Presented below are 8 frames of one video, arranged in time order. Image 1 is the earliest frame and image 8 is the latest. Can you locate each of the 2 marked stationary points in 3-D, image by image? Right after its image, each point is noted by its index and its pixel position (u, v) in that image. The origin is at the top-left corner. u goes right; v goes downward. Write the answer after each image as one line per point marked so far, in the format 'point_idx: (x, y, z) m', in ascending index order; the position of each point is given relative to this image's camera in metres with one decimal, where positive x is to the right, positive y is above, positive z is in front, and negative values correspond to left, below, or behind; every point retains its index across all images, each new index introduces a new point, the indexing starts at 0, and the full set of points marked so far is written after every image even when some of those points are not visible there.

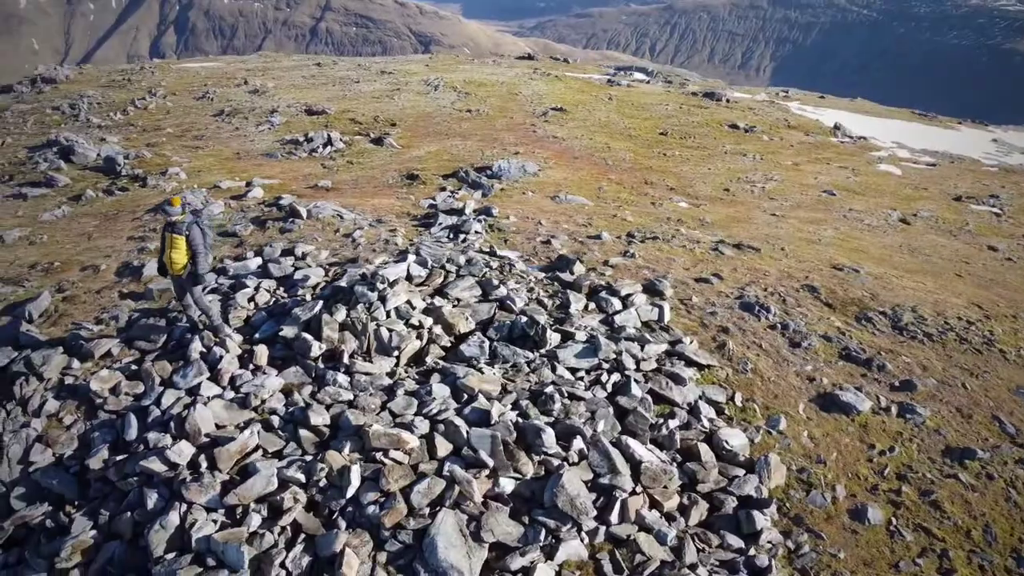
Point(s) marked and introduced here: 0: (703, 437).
0: (+3.3, -2.6, +14.2) m
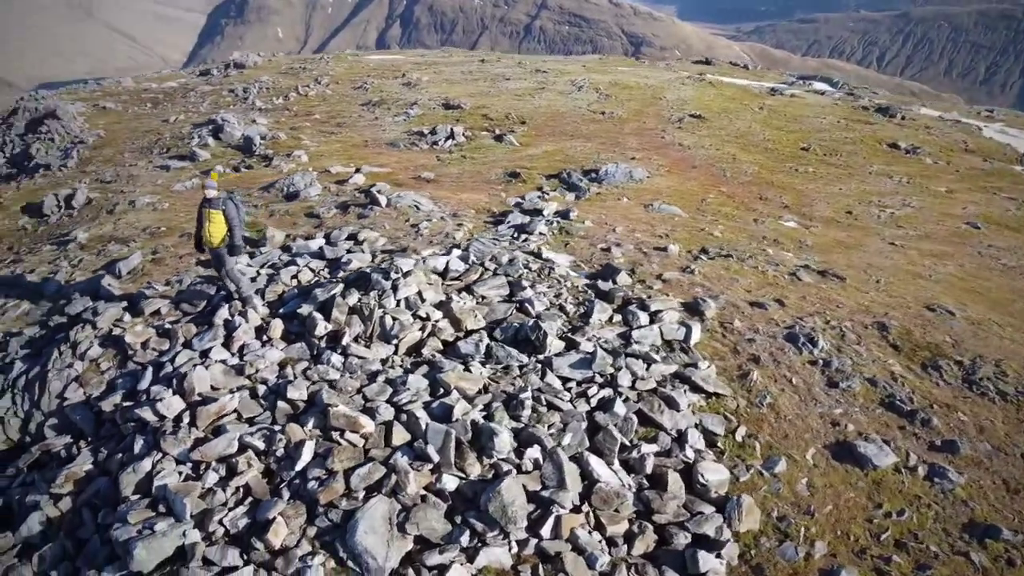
0: (+2.8, -3.0, +13.4) m
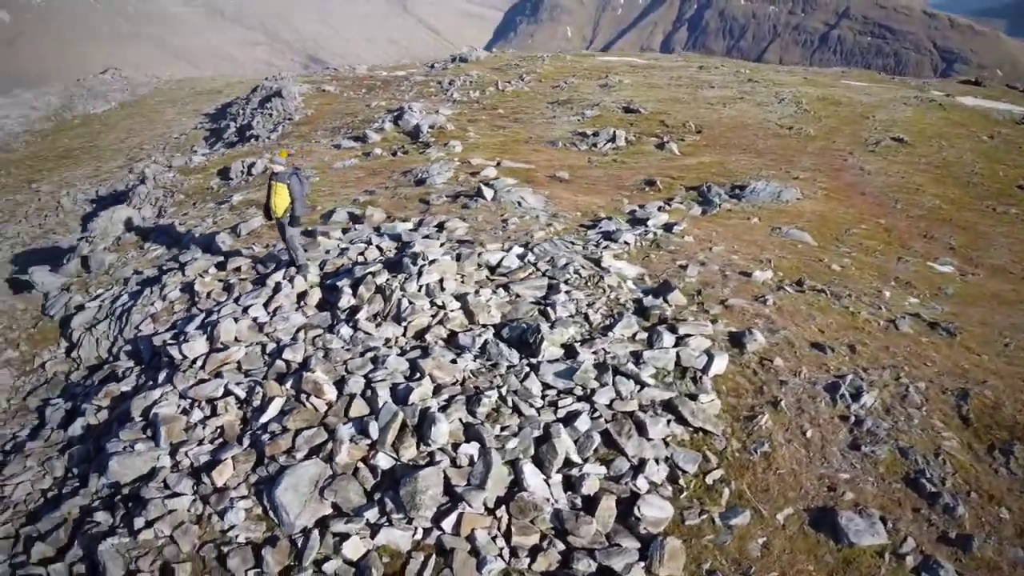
0: (+1.7, -3.3, +12.8) m
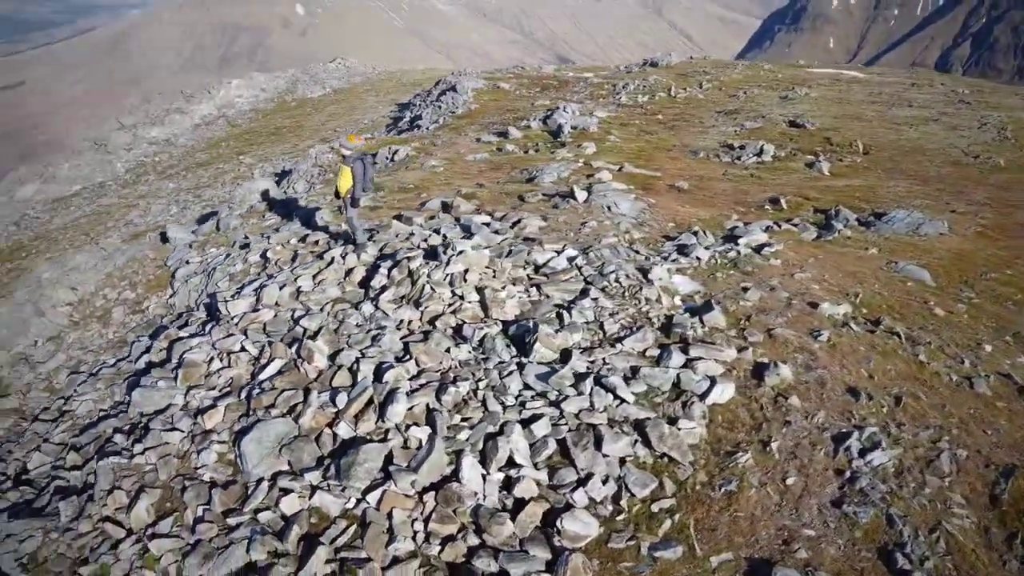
0: (+0.7, -3.4, +12.6) m
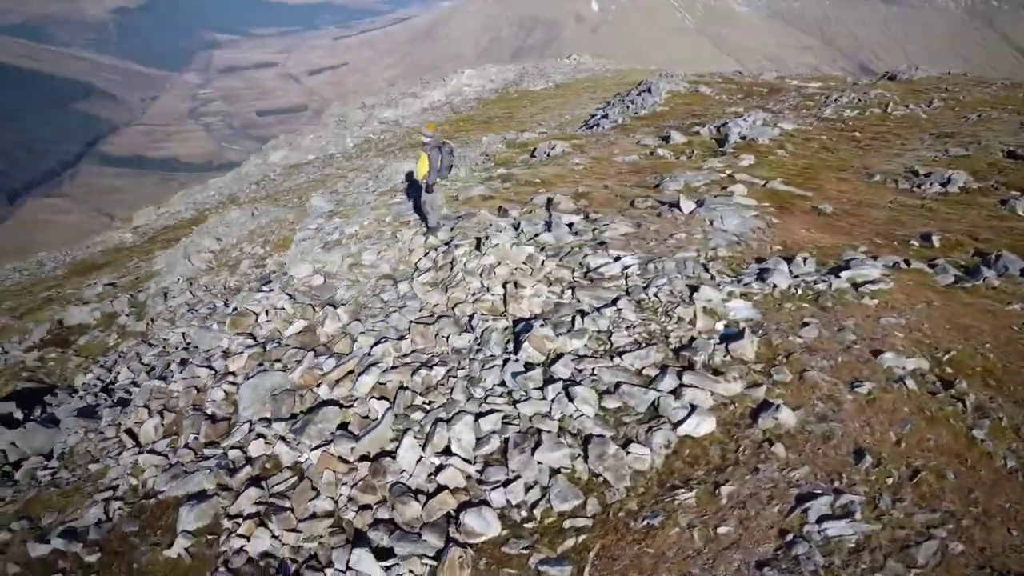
0: (-0.7, -3.3, +12.7) m
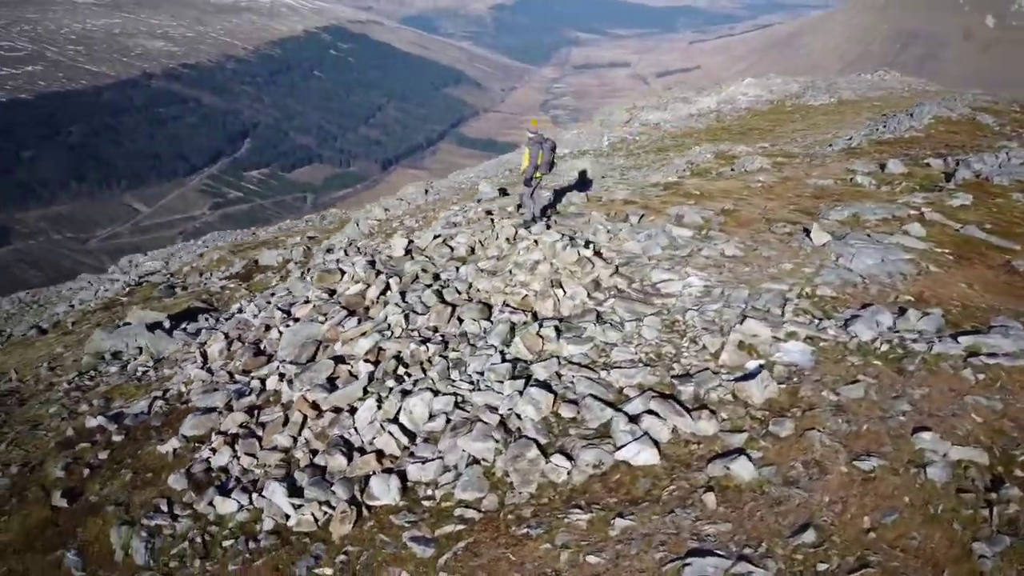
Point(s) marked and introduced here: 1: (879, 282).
0: (-2.0, -3.0, +13.4) m
1: (+8.6, +0.1, +19.1) m
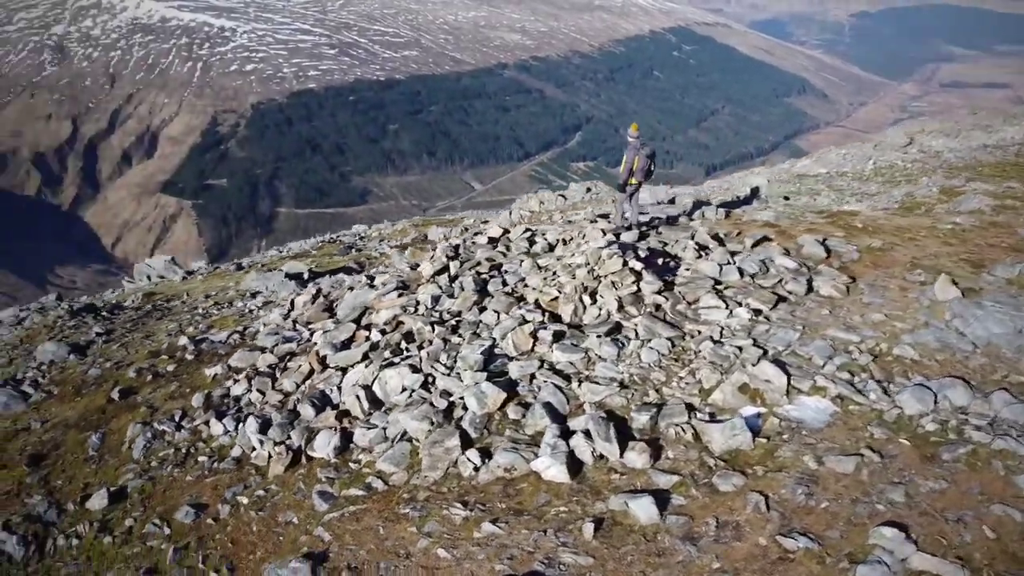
0: (-3.0, -2.5, +14.5) m
1: (+9.3, -1.3, +15.8) m
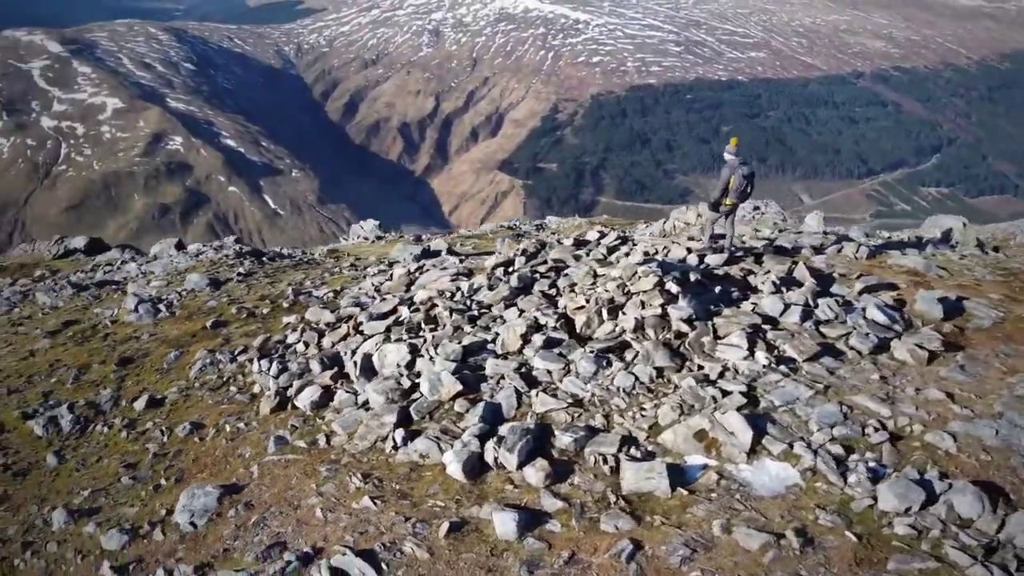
0: (-3.5, -1.9, +15.8) m
1: (+8.5, -2.8, +12.5) m
